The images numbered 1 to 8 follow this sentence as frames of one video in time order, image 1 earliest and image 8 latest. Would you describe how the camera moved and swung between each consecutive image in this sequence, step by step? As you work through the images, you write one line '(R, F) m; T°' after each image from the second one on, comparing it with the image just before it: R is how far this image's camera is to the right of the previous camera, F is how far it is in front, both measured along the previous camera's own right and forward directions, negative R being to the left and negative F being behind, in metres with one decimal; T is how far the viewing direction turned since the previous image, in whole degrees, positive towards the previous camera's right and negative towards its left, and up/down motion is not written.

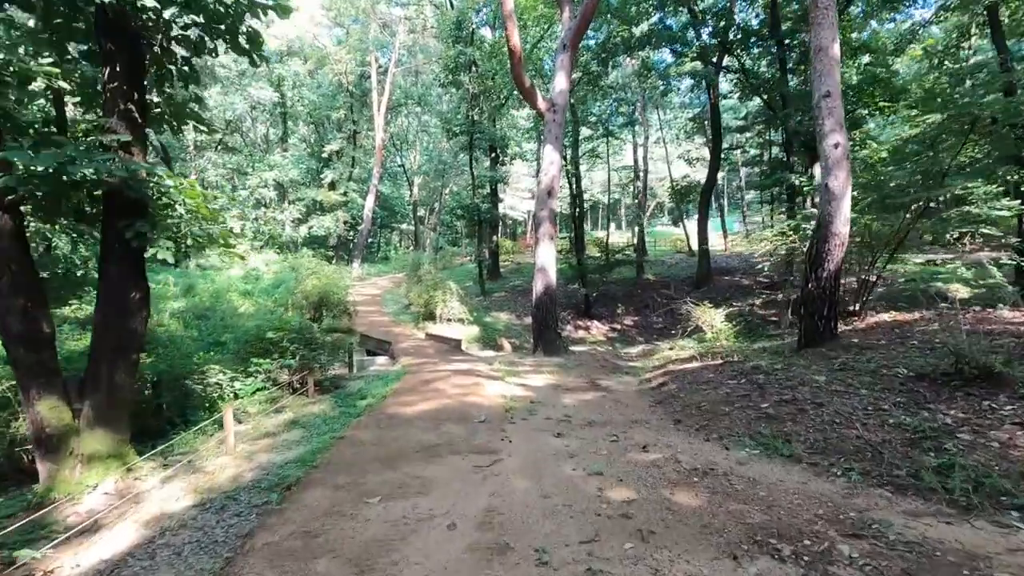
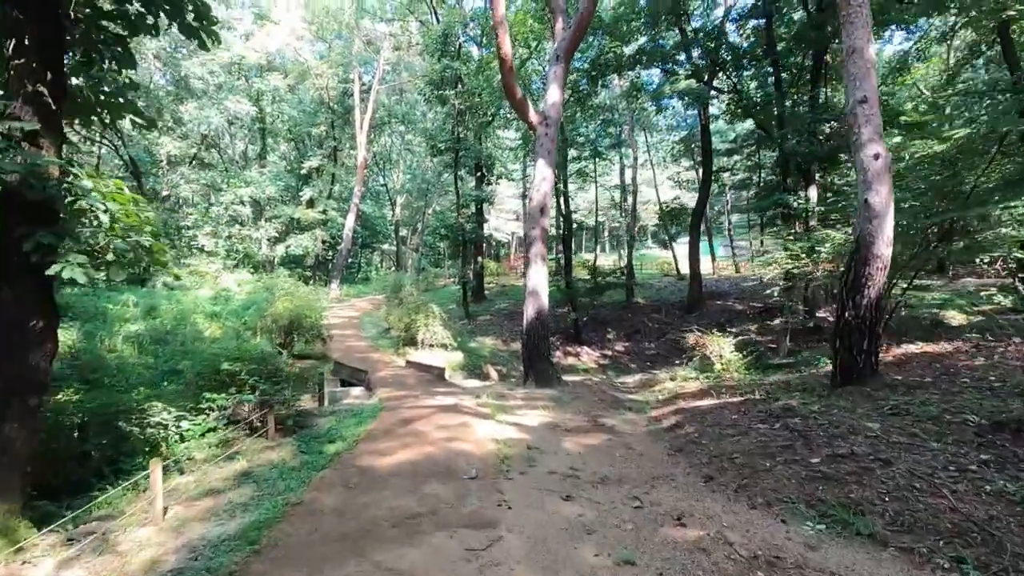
(-0.1, +0.8) m; +2°
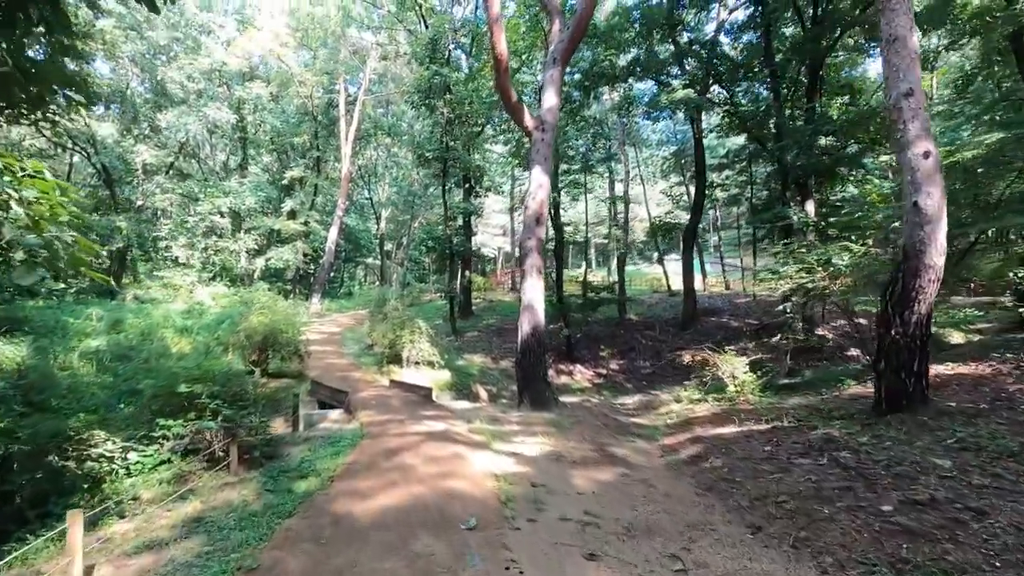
(-0.2, +0.7) m; +2°
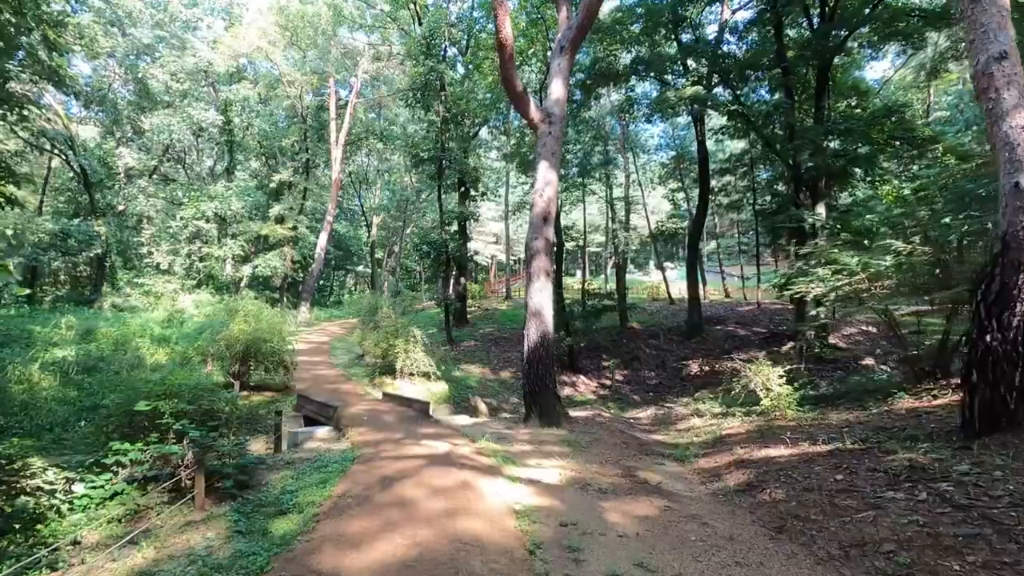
(-0.2, +0.7) m; +1°
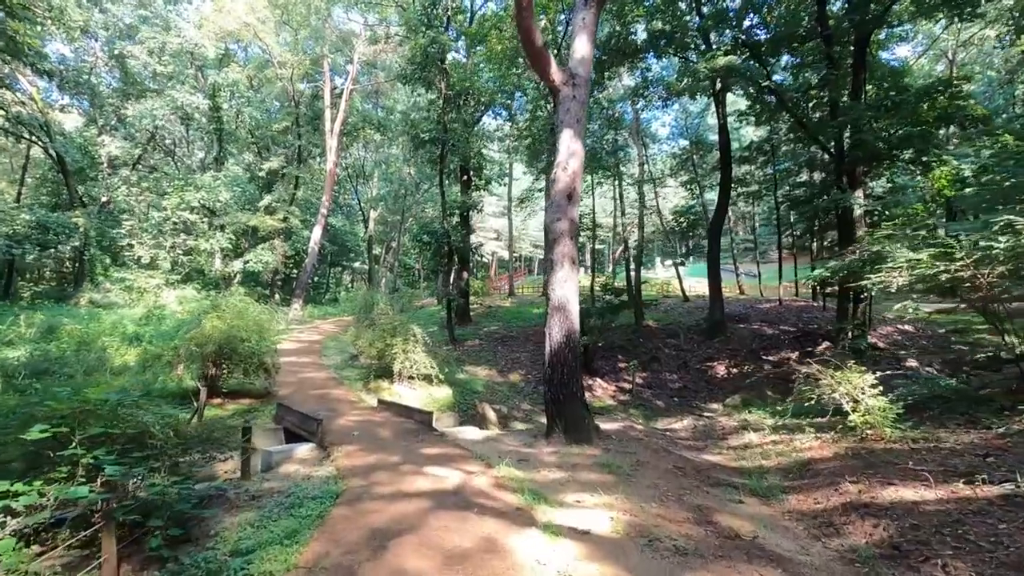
(-0.3, +1.3) m; 0°
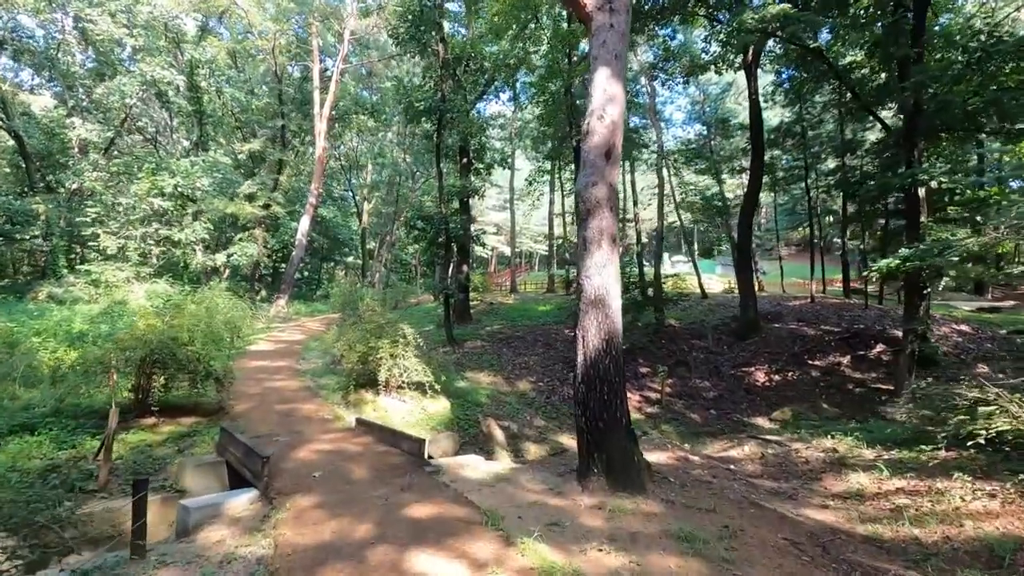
(-0.2, +1.8) m; 0°
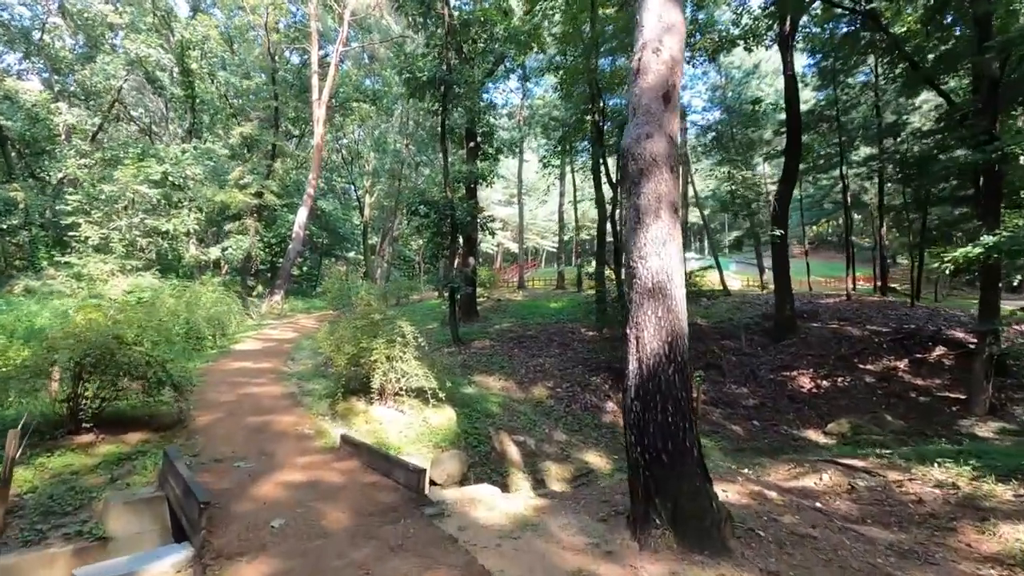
(-0.2, +1.3) m; 0°
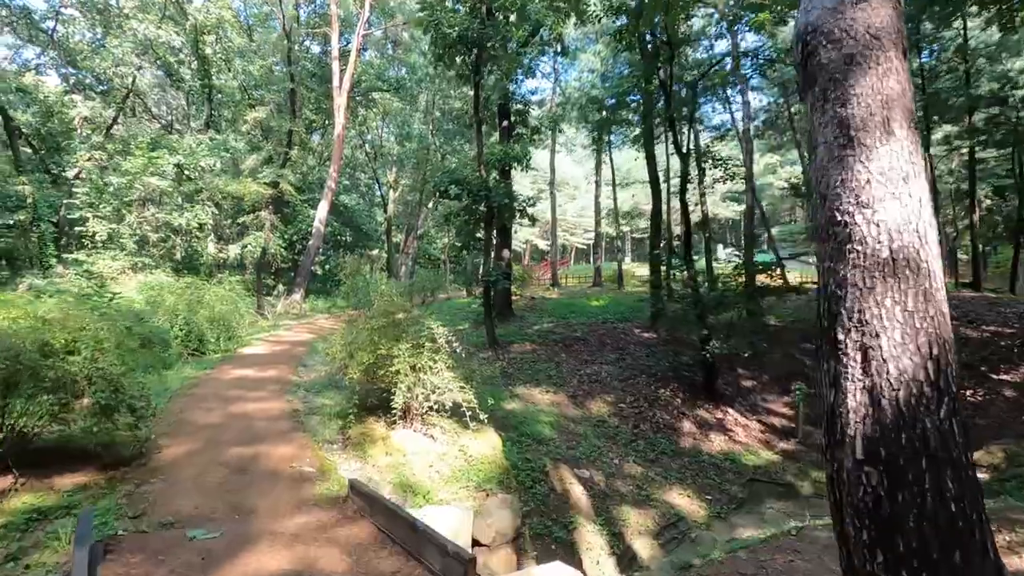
(-0.4, +1.6) m; -3°
